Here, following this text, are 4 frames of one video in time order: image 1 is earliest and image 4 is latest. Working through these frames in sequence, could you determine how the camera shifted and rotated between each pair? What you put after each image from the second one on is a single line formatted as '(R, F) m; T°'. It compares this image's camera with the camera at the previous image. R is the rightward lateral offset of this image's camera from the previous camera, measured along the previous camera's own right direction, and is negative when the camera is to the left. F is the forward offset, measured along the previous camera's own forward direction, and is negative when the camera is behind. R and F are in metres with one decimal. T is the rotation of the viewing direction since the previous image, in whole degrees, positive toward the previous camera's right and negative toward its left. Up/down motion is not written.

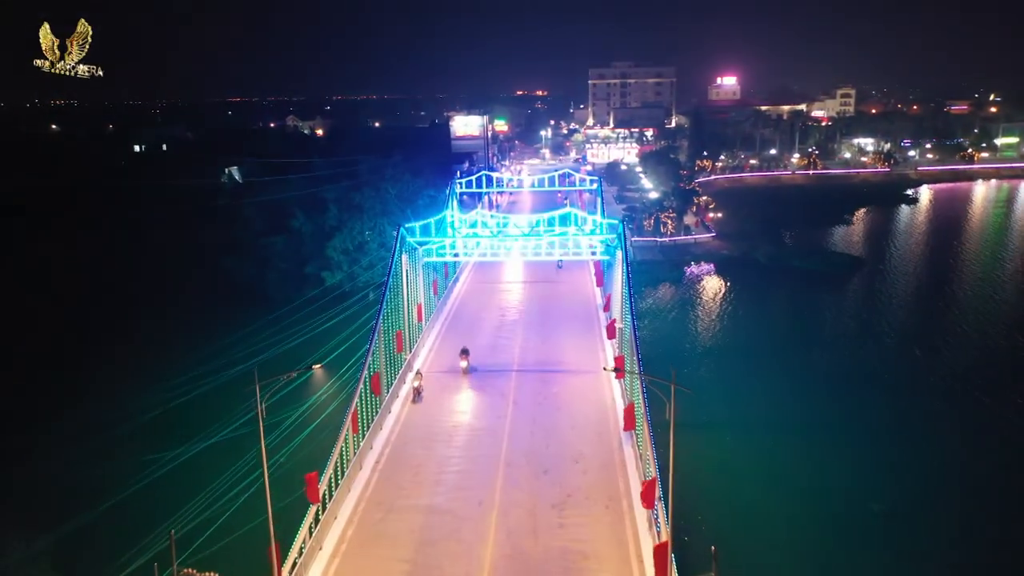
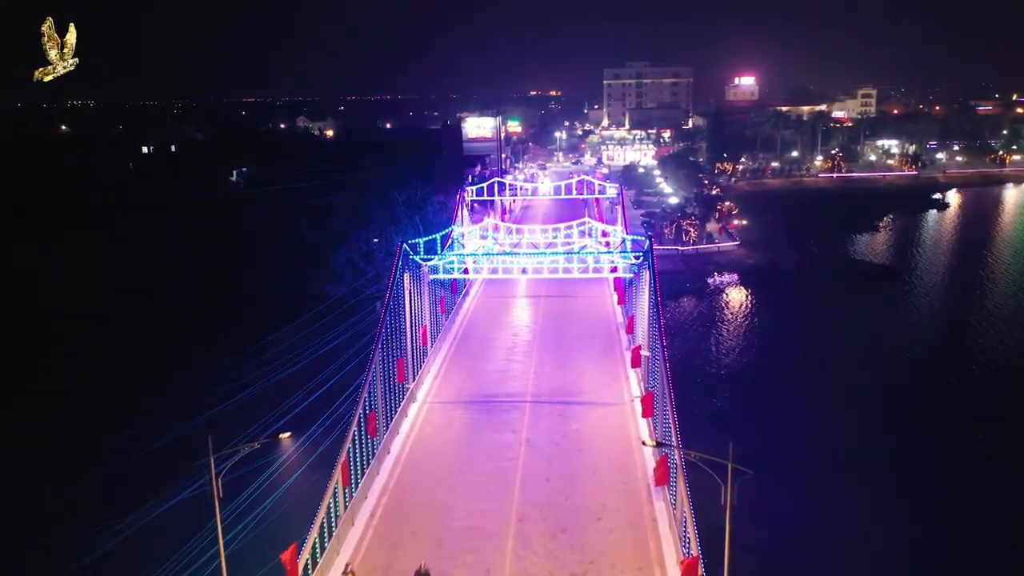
(0.0, +1.0) m; -1°
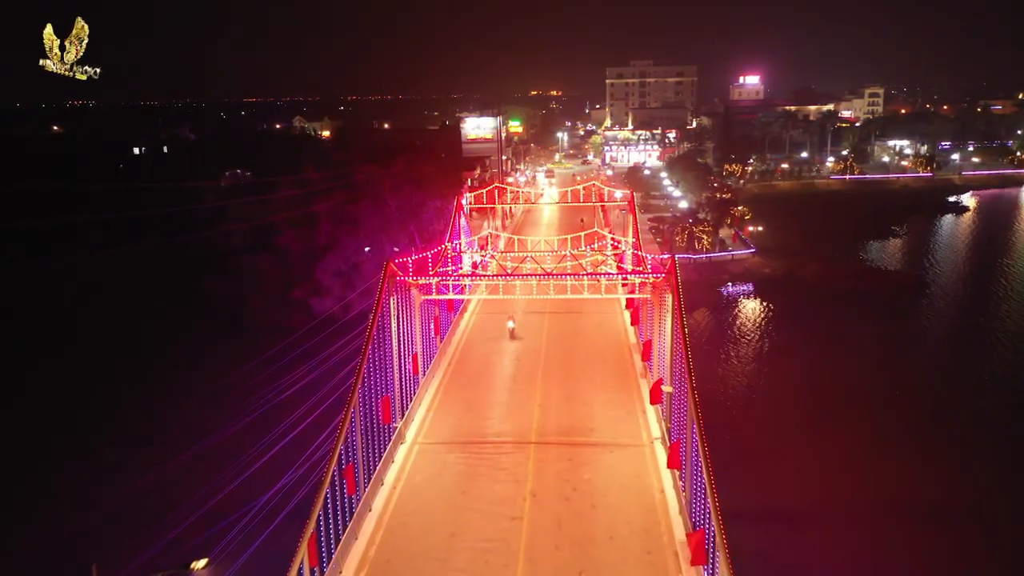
(0.0, +1.2) m; 0°
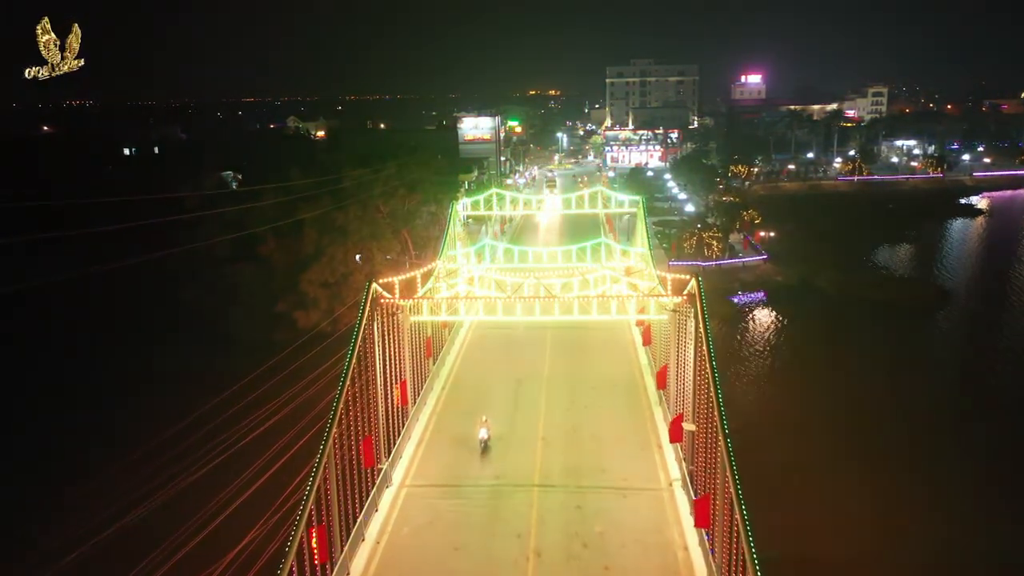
(0.0, +1.0) m; 0°
